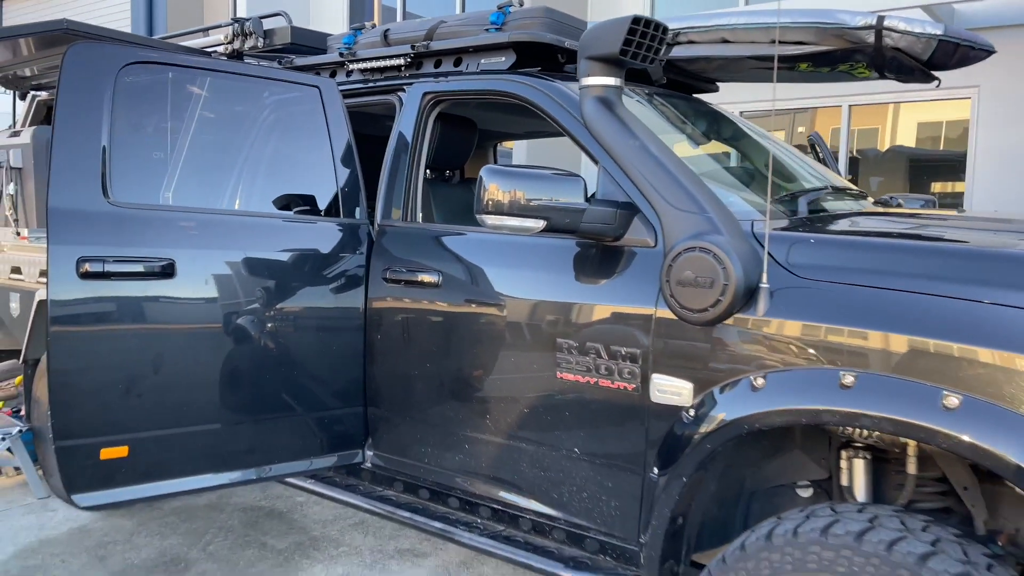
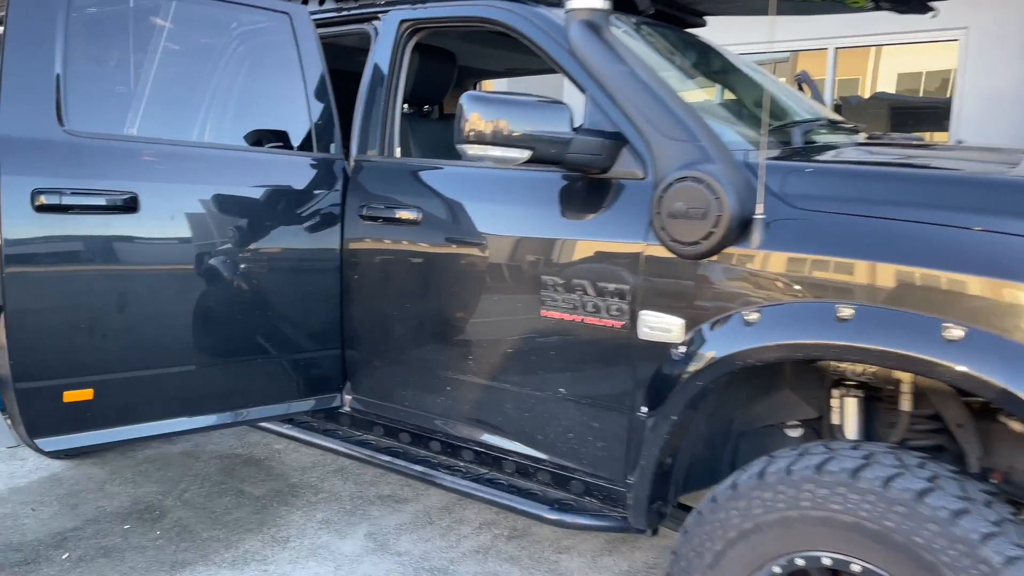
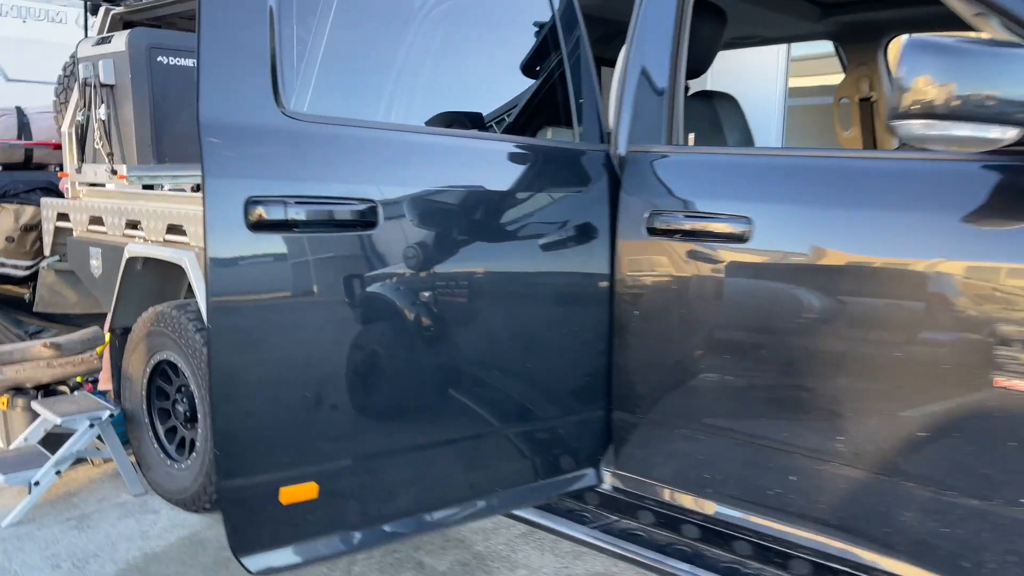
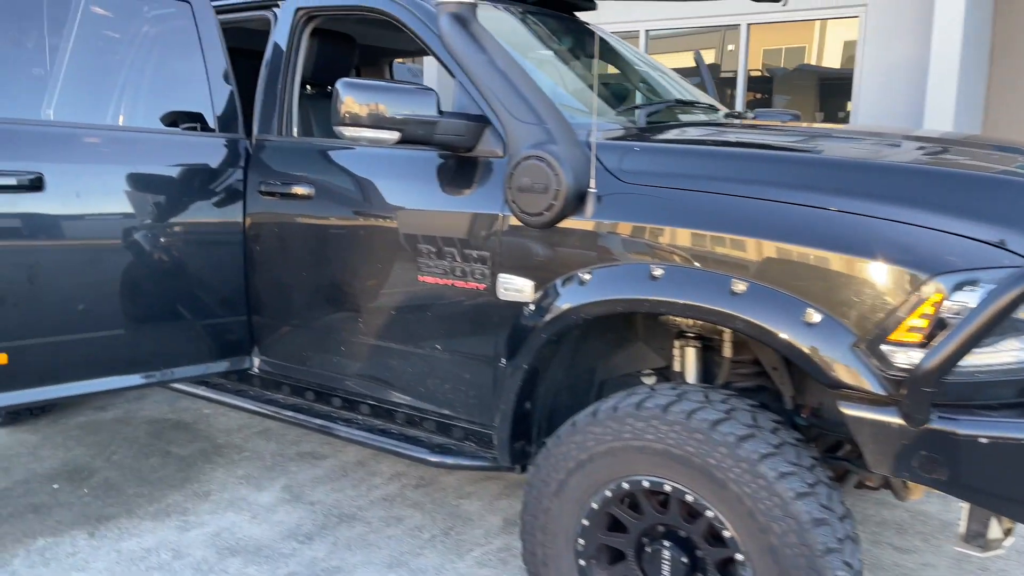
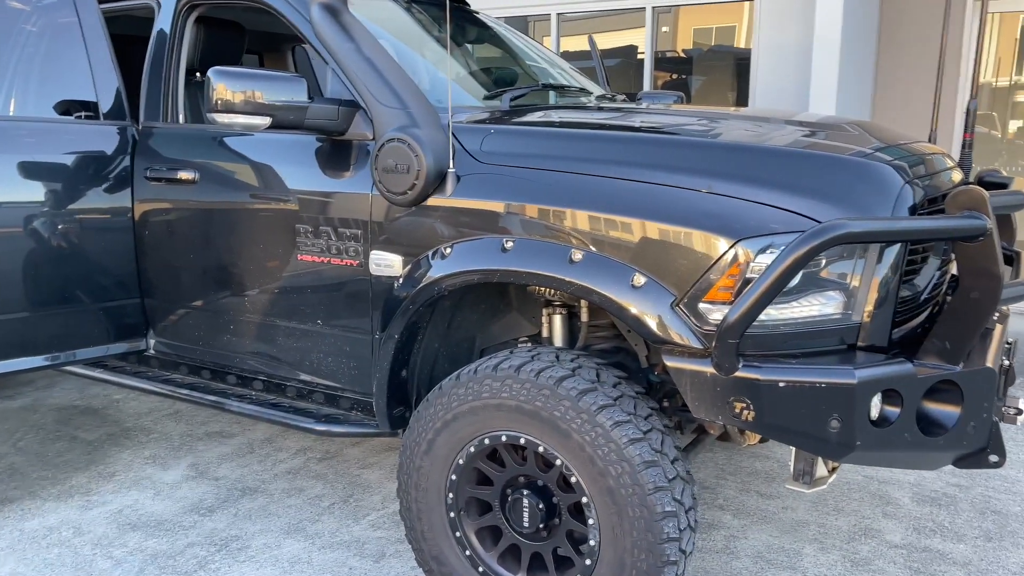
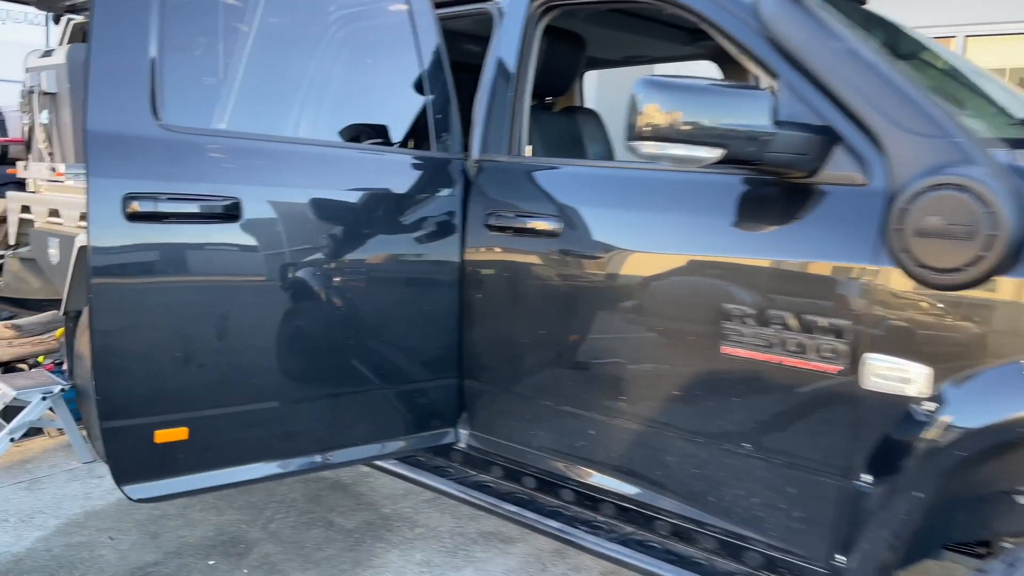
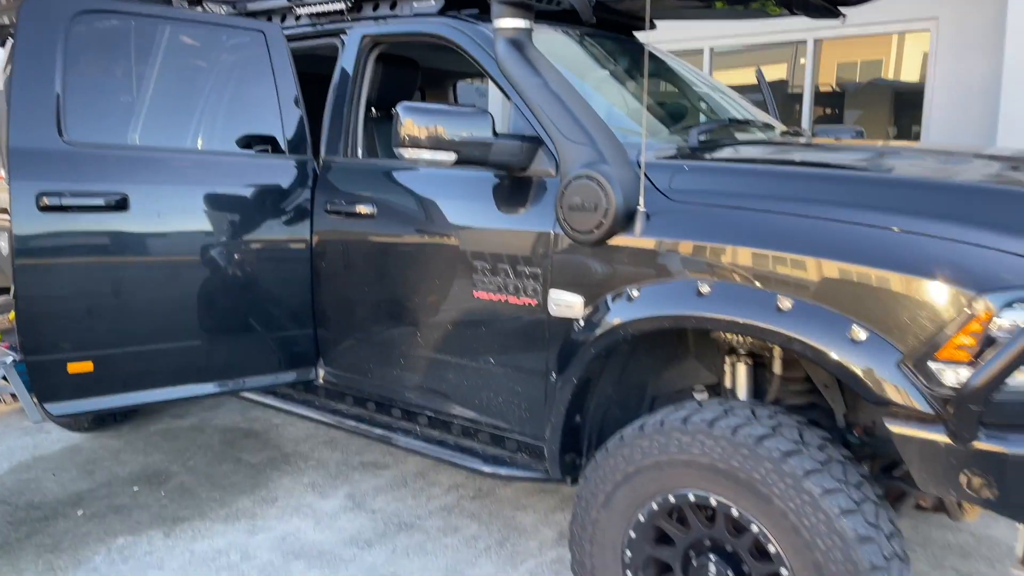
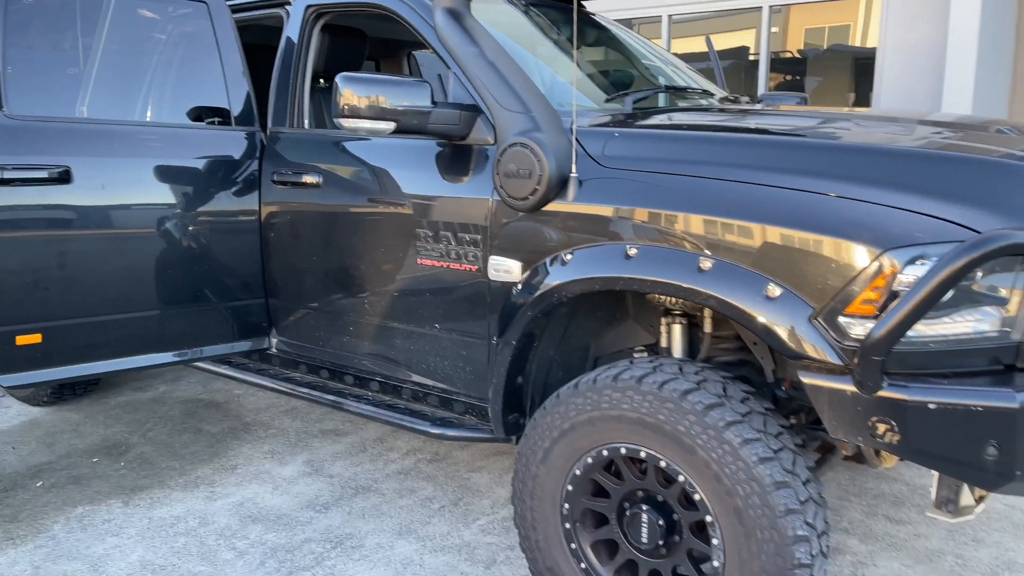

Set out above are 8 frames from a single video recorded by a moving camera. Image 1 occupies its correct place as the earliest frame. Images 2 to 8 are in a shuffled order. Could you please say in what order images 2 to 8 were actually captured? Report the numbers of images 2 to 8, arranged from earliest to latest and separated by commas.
7, 8, 5, 4, 2, 6, 3
